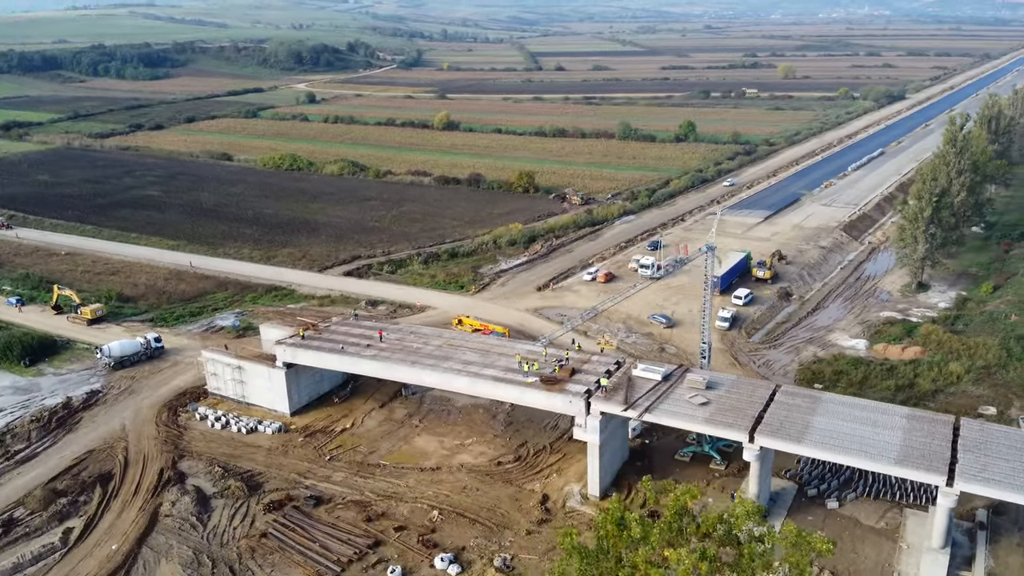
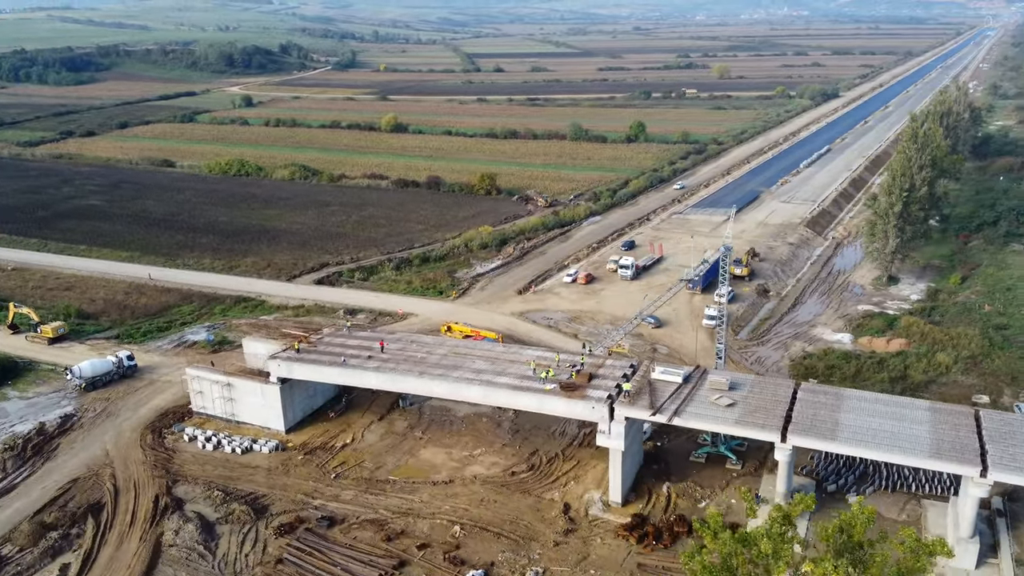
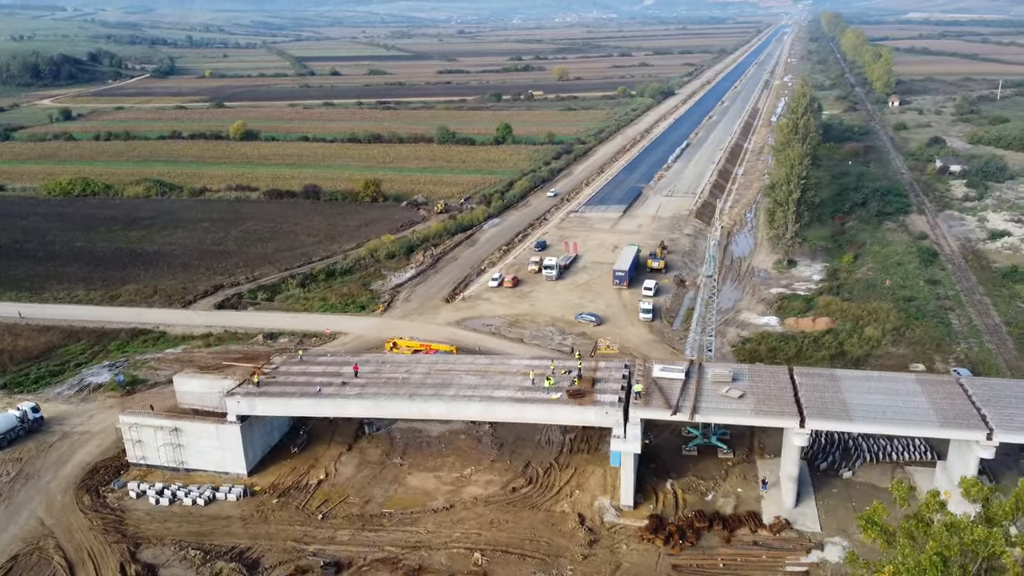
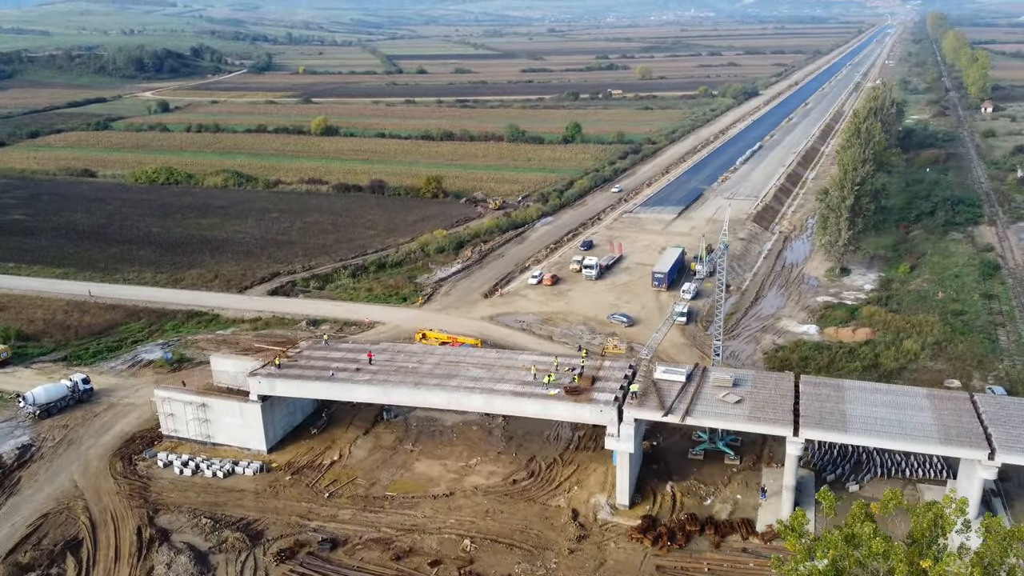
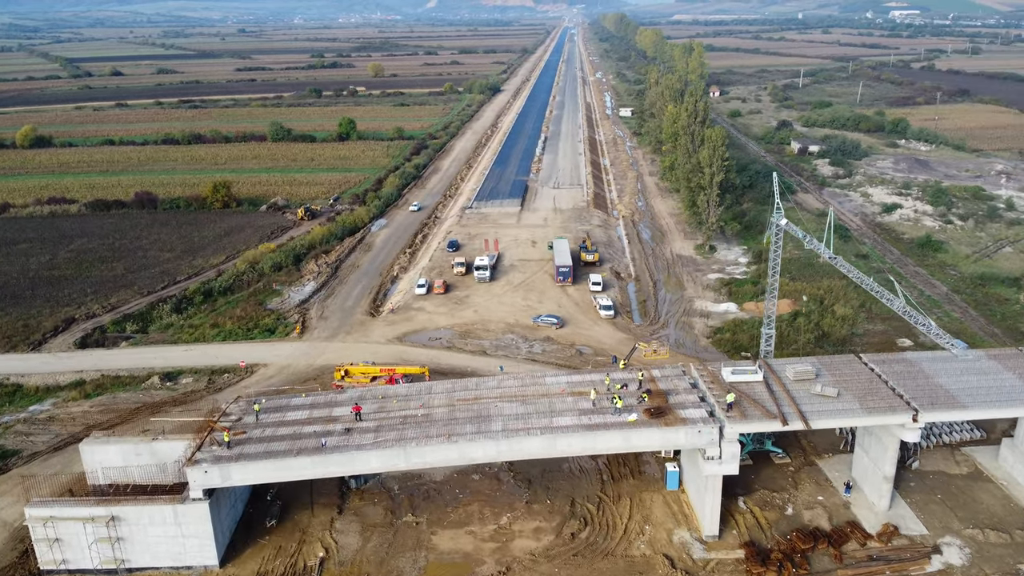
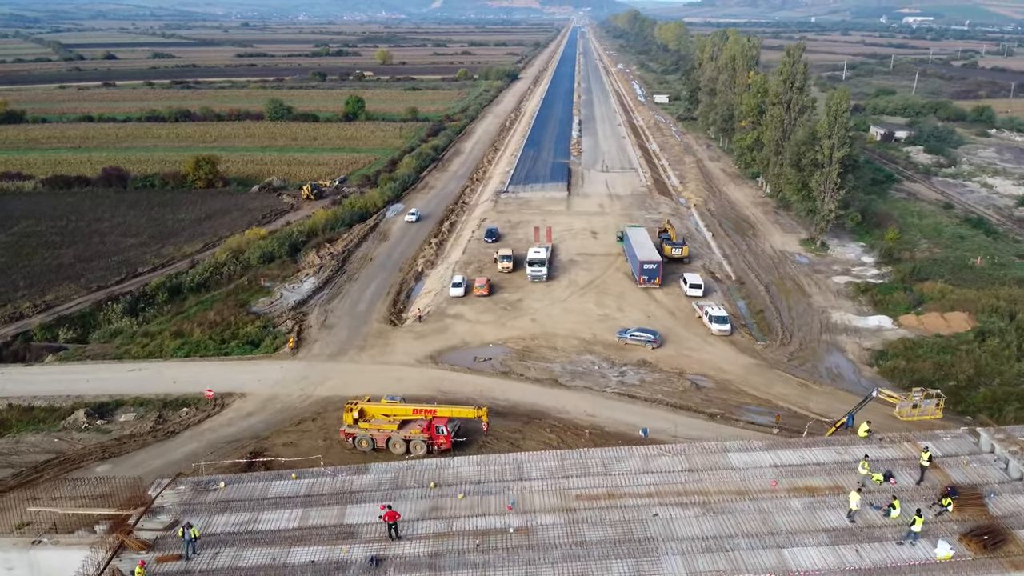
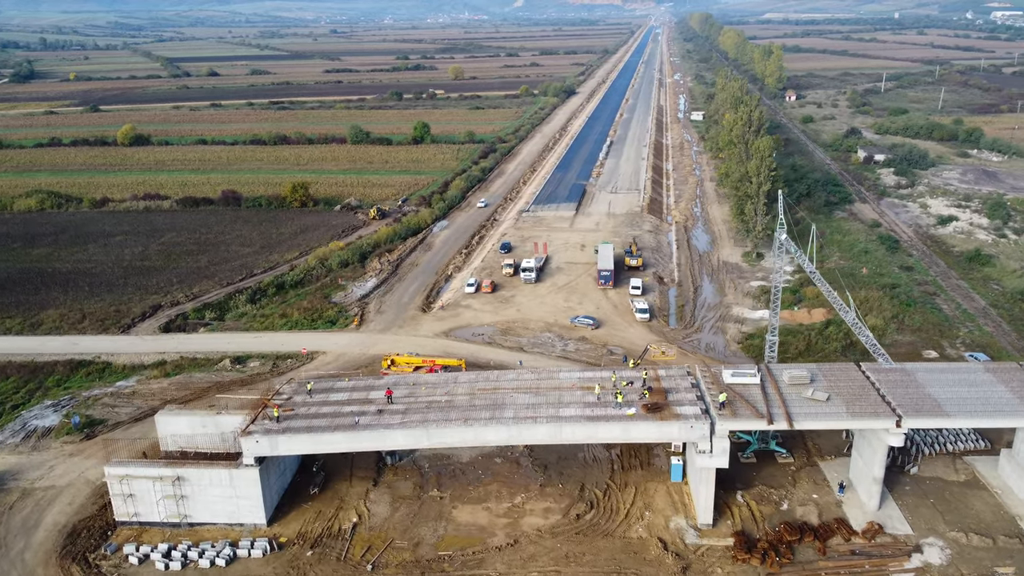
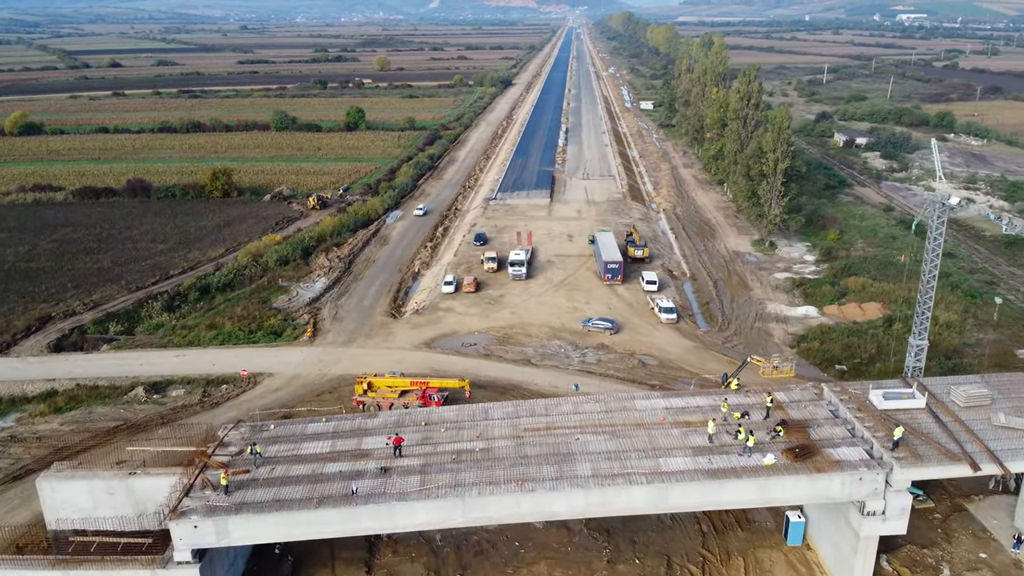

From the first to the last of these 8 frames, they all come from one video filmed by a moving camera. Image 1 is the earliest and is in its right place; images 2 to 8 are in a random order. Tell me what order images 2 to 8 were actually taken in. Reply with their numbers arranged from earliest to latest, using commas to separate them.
2, 4, 3, 7, 5, 8, 6
